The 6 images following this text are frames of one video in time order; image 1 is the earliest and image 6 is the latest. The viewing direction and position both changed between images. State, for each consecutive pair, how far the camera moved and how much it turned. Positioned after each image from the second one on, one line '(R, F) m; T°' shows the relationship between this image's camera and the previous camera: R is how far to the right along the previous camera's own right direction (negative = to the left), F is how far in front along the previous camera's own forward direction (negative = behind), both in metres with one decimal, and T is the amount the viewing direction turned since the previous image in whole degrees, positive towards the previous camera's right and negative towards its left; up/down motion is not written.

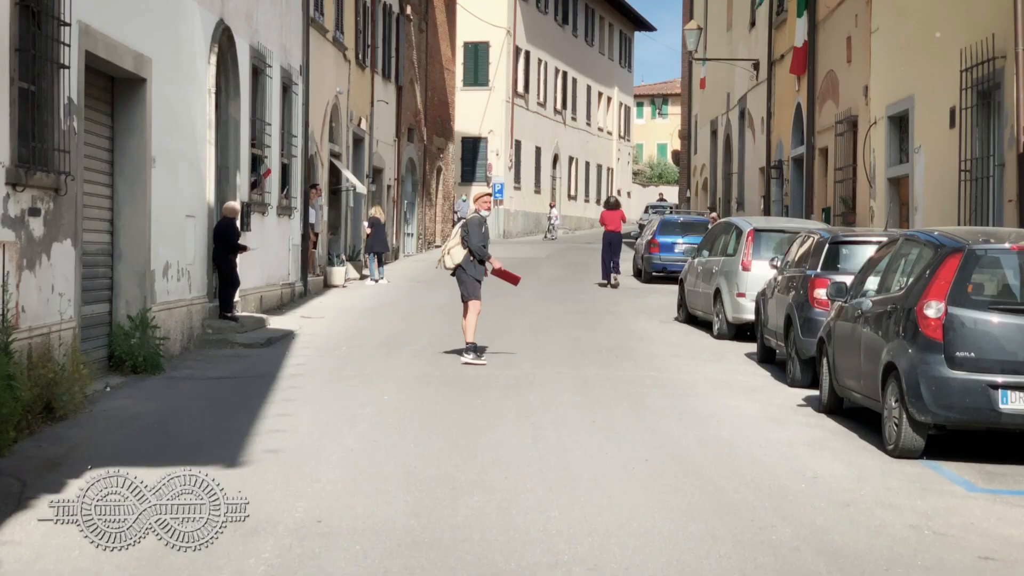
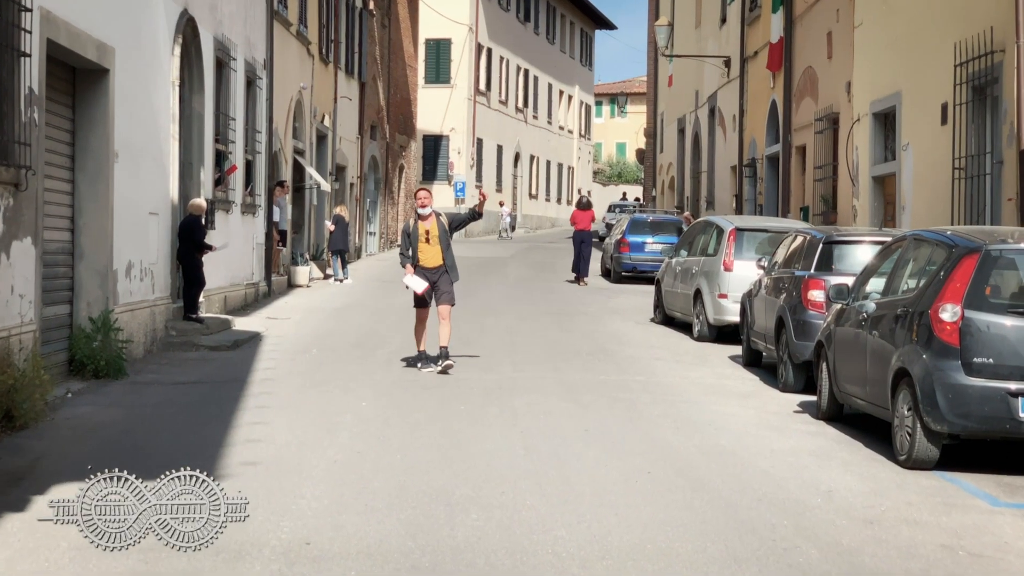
(-0.2, +0.5) m; +2°
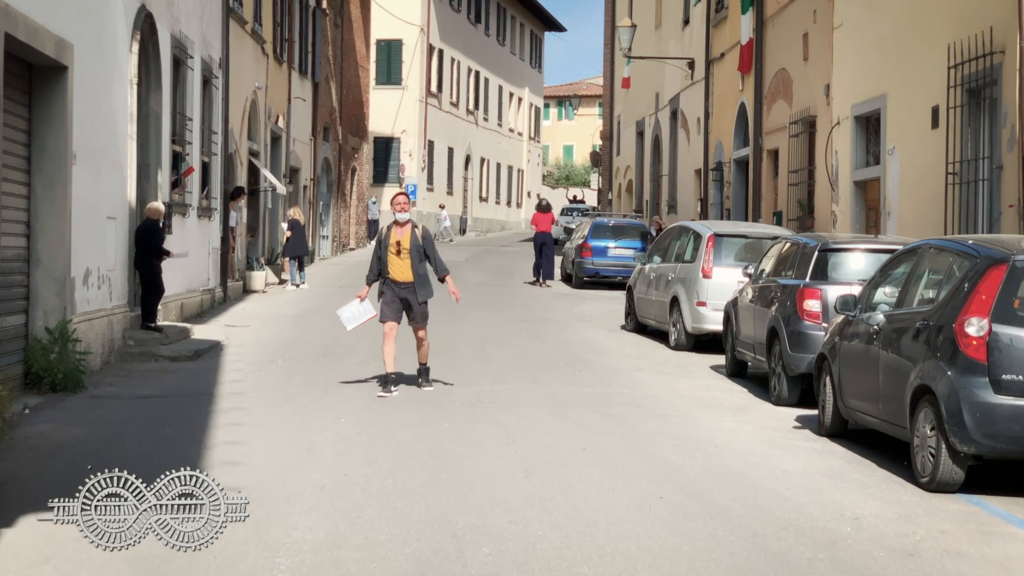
(-0.3, +0.5) m; +2°
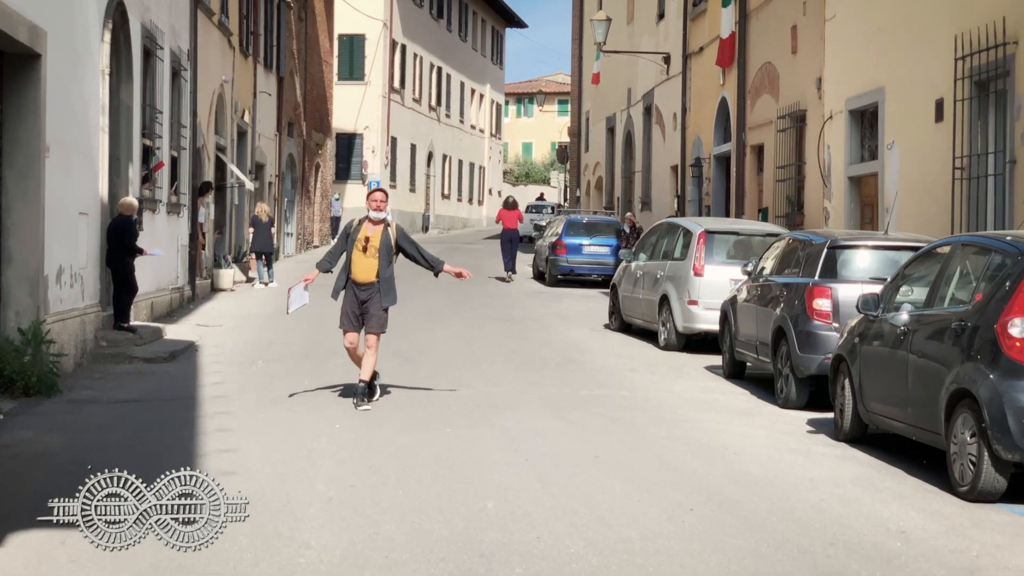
(-0.3, +0.4) m; +2°
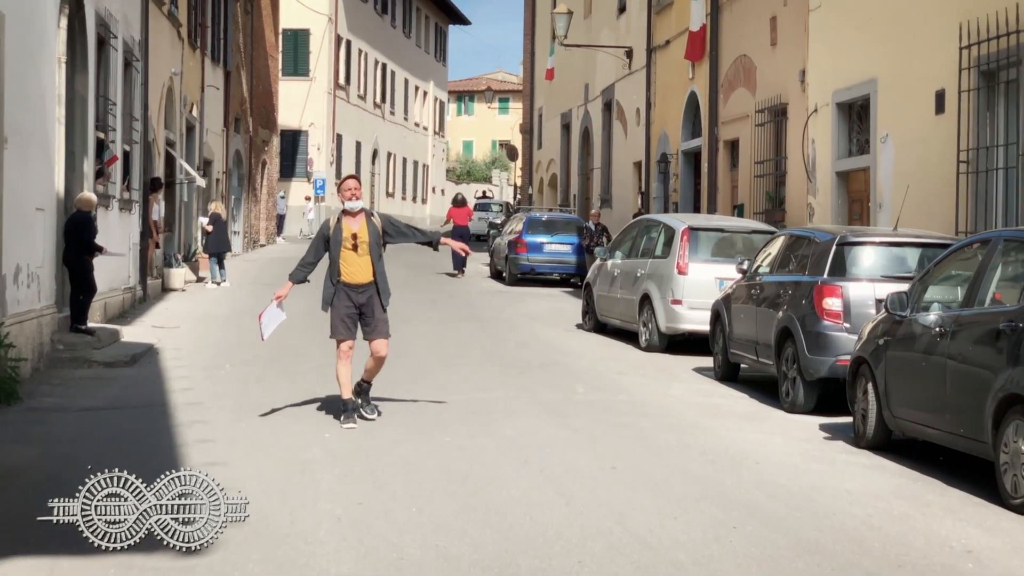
(-0.4, +0.6) m; +3°
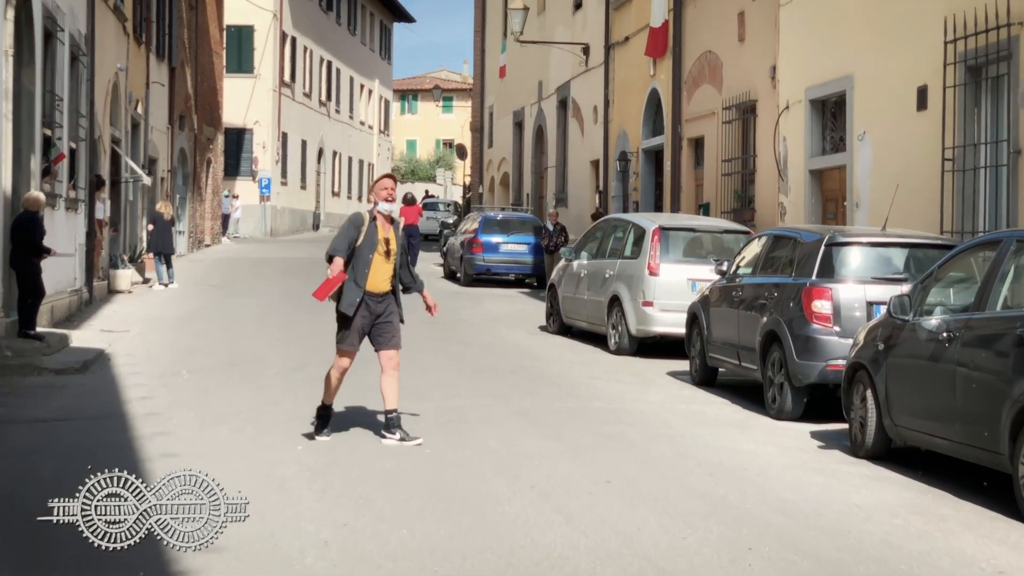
(-0.3, +0.4) m; +3°
